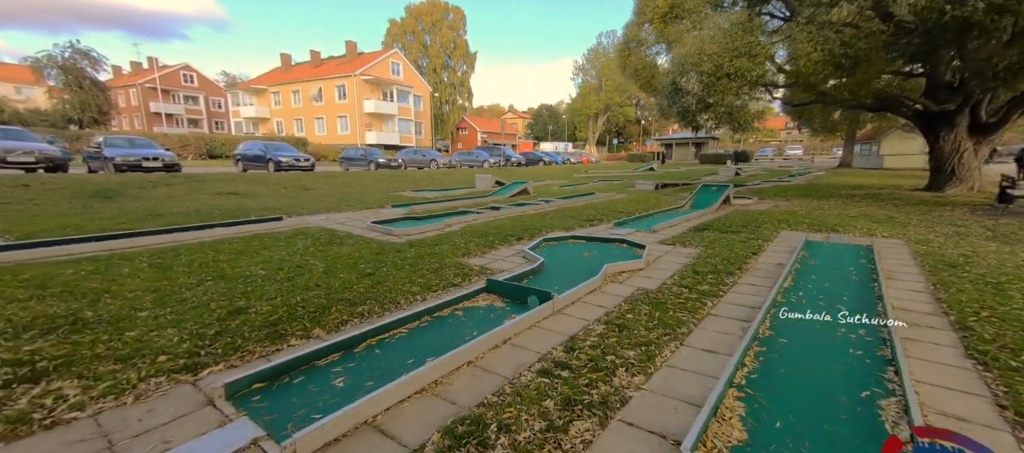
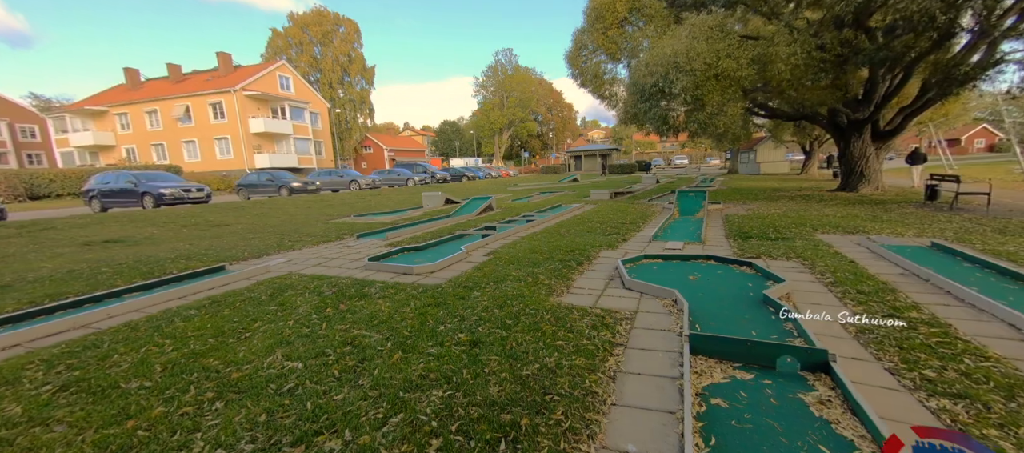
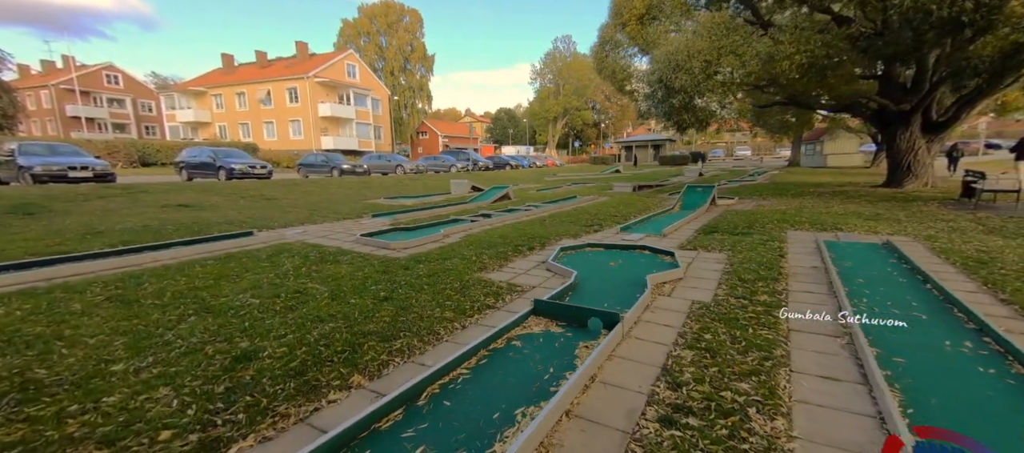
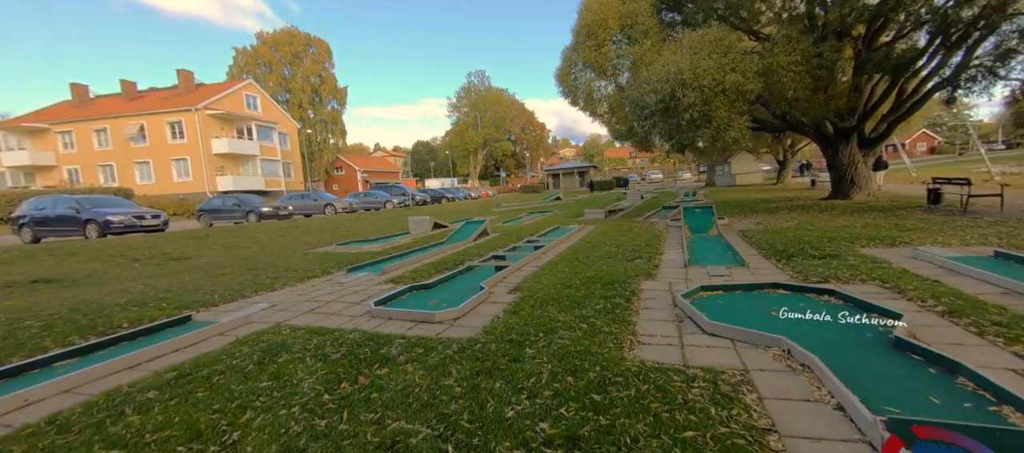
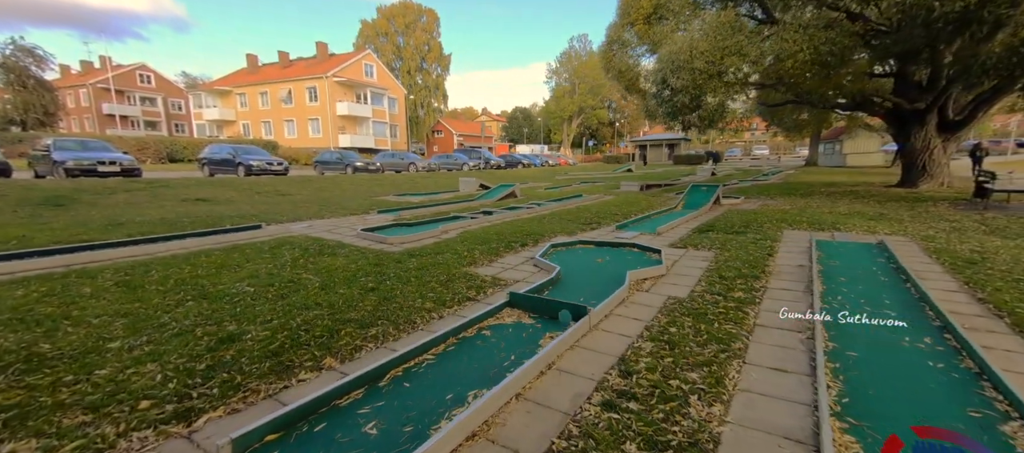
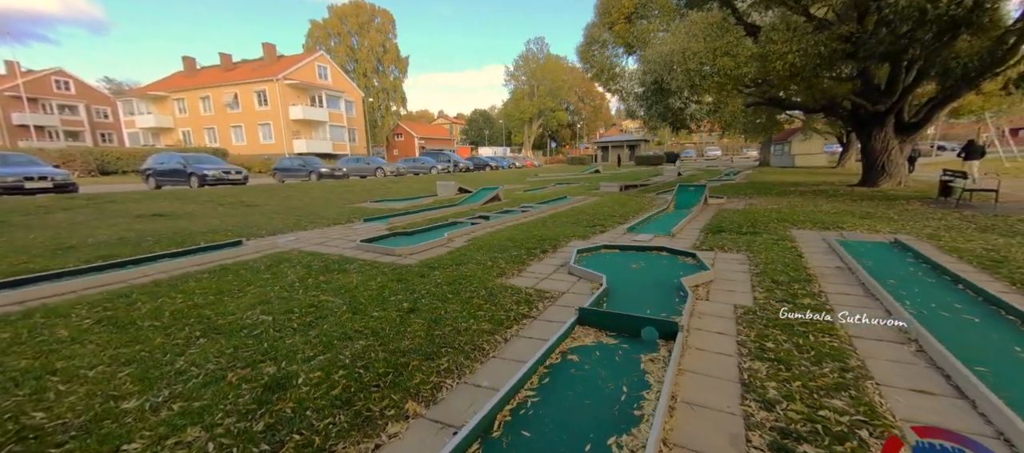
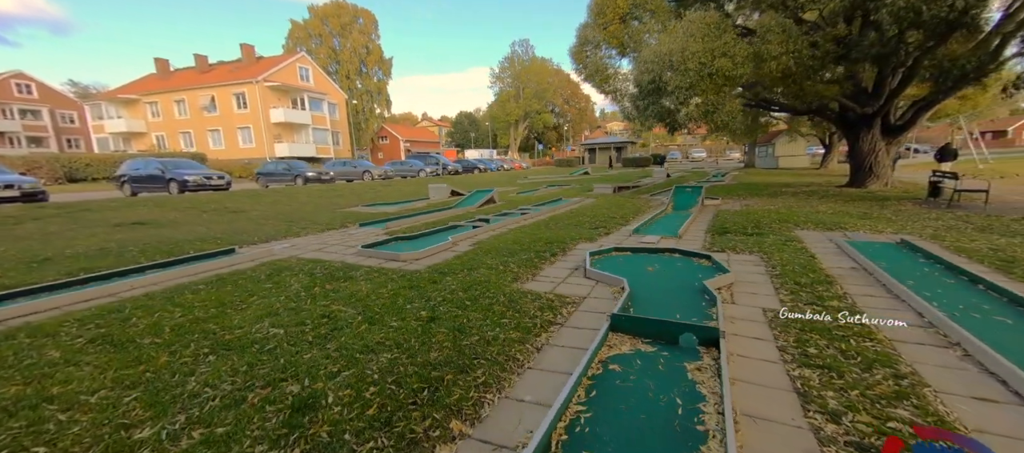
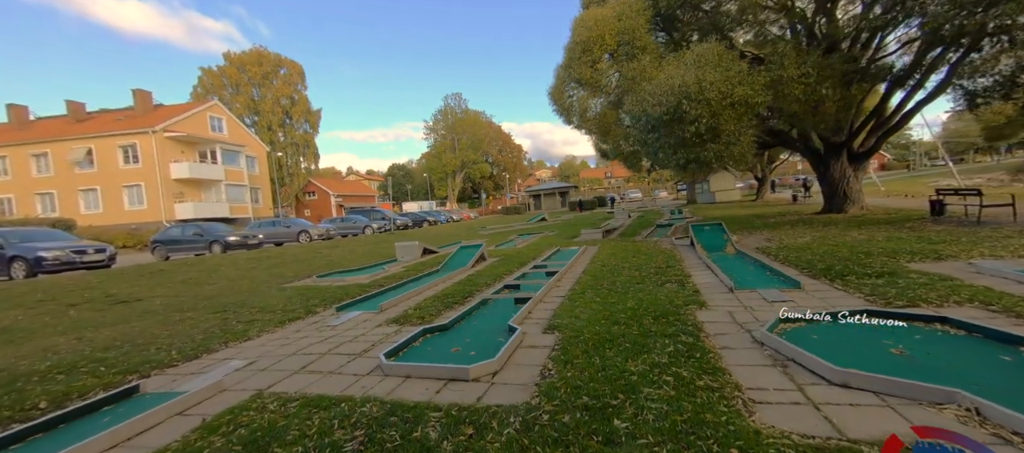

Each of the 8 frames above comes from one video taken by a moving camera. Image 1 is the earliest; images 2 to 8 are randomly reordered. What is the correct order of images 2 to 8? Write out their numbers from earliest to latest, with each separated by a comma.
5, 3, 6, 7, 2, 4, 8
